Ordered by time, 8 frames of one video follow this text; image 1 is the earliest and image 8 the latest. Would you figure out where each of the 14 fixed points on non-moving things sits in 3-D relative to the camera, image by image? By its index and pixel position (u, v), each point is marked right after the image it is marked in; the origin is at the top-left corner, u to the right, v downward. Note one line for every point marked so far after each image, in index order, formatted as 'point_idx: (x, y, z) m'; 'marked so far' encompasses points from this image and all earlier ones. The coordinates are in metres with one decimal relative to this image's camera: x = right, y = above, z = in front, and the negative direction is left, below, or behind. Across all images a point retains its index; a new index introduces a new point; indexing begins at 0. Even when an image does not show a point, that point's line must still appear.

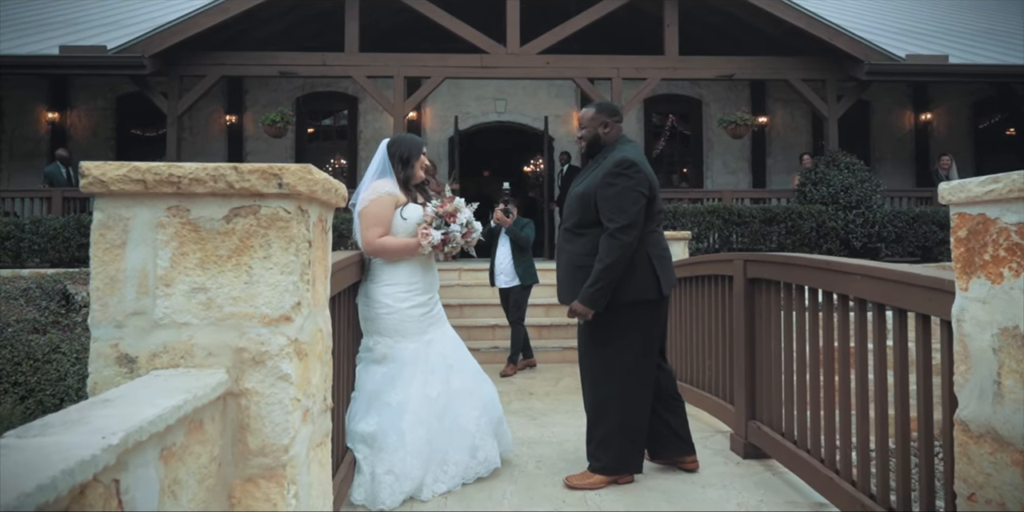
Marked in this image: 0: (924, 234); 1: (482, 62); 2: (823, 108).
0: (+6.2, +0.3, +11.0) m
1: (-0.5, +3.1, +11.5) m
2: (+5.0, +2.4, +11.8) m
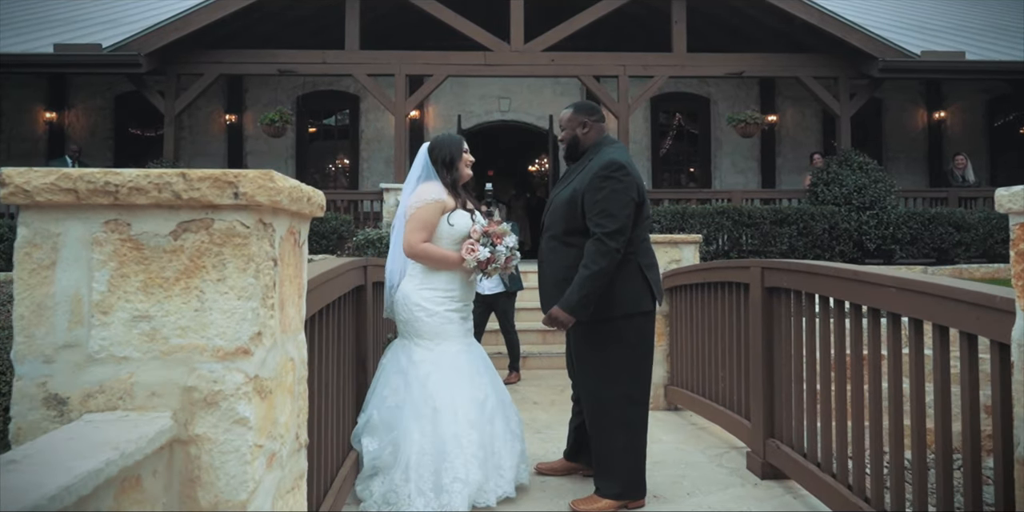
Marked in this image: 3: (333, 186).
0: (+6.3, +0.3, +10.7) m
1: (-0.4, +3.0, +11.3) m
2: (+5.1, +2.4, +11.5) m
3: (-3.4, +1.3, +13.9) m
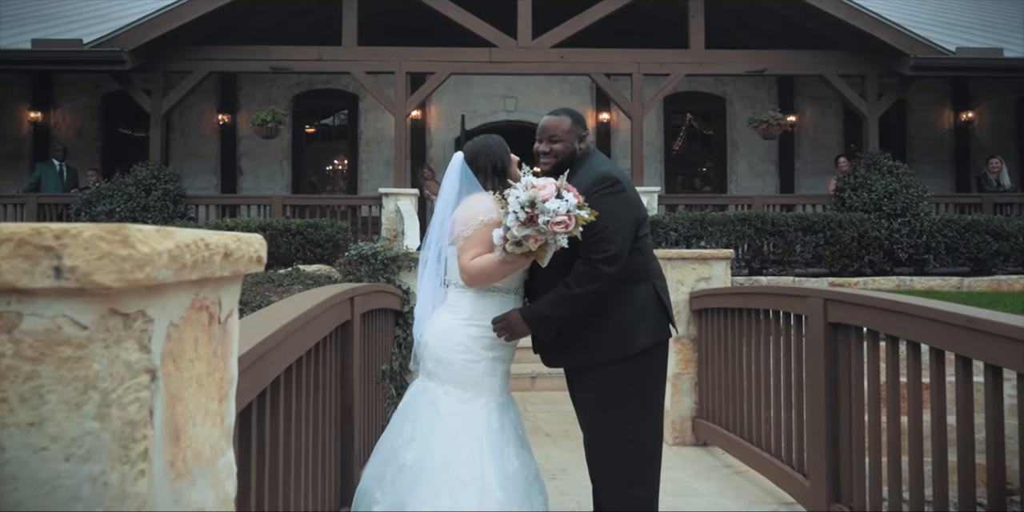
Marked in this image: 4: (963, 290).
0: (+6.4, +0.2, +10.0) m
1: (-0.3, +2.9, +10.6) m
2: (+5.2, +2.2, +10.8) m
3: (-3.3, +1.2, +13.3) m
4: (+5.9, -0.4, +9.6) m
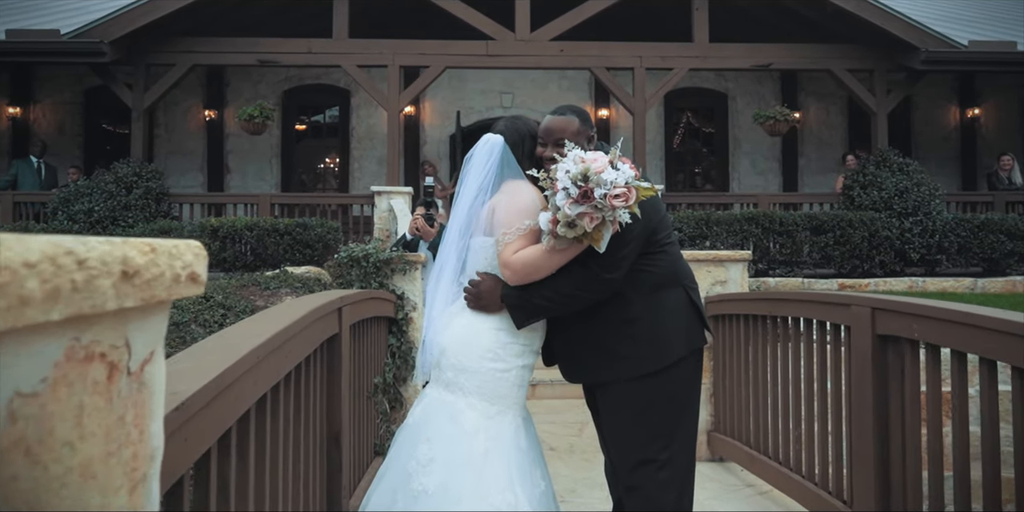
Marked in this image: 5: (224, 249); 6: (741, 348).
0: (+6.3, +0.2, +9.7) m
1: (-0.3, +2.9, +10.2) m
2: (+5.2, +2.2, +10.5) m
3: (-3.3, +1.2, +12.9) m
4: (+5.9, -0.4, +9.2) m
5: (-3.6, +0.1, +9.0) m
6: (+1.5, -0.6, +4.6) m
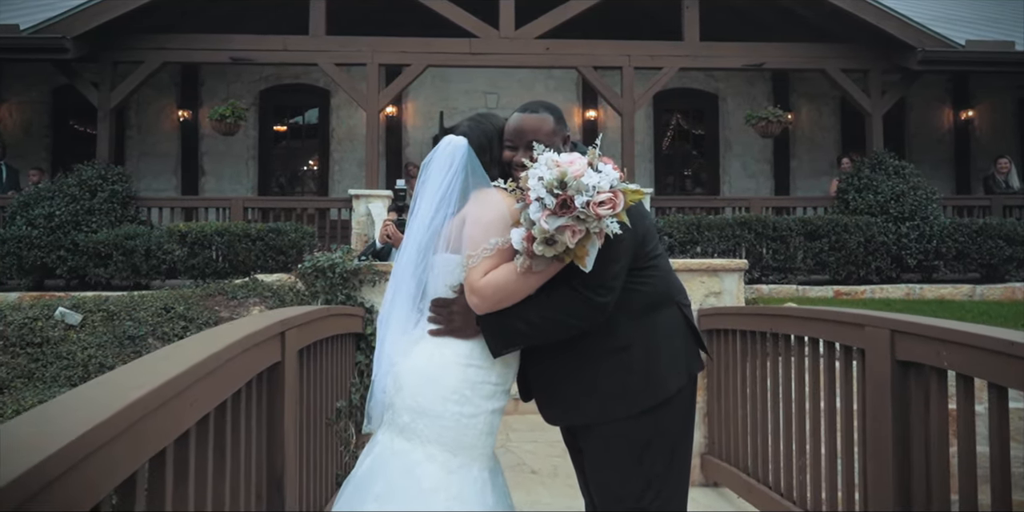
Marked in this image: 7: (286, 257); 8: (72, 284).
0: (+6.1, +0.1, +9.4) m
1: (-0.6, +2.8, +9.8) m
2: (+4.9, +2.2, +10.2) m
3: (-3.6, +1.1, +12.4) m
4: (+5.7, -0.5, +8.9) m
5: (-3.8, 0.0, +8.6) m
6: (+1.3, -0.6, +4.3) m
7: (-2.7, 0.0, +8.8) m
8: (-5.3, -0.3, +8.8) m
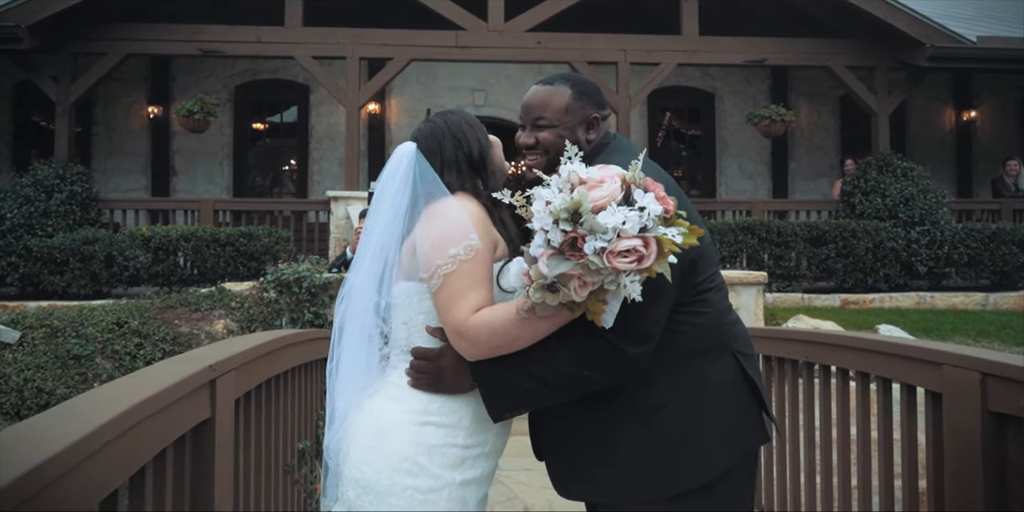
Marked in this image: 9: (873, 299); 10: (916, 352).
0: (+6.0, 0.0, +8.9) m
1: (-0.7, +2.7, +9.3) m
2: (+4.8, +2.1, +9.7) m
3: (-3.8, +1.0, +11.8) m
4: (+5.6, -0.6, +8.5) m
5: (-3.9, -0.1, +8.0) m
6: (+1.3, -0.7, +3.8) m
7: (-2.8, -0.1, +8.2) m
8: (-5.5, -0.4, +8.2) m
9: (+4.2, -0.5, +8.4) m
10: (+1.3, -0.3, +2.5) m
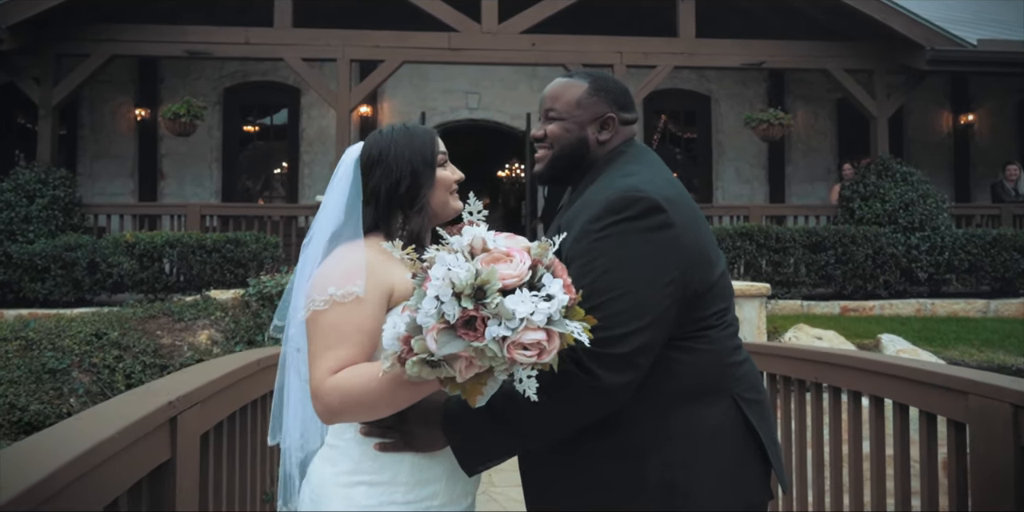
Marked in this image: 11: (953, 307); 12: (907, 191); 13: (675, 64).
0: (+5.9, -0.1, +8.8) m
1: (-0.8, +2.7, +9.1) m
2: (+4.7, +2.0, +9.6) m
3: (-3.9, +1.0, +11.6) m
4: (+5.5, -0.7, +8.4) m
5: (-3.9, -0.1, +7.8) m
6: (+1.2, -0.8, +3.6) m
7: (-2.9, -0.2, +8.0) m
8: (-5.5, -0.5, +8.0) m
9: (+4.1, -0.6, +8.3) m
10: (+1.3, -0.4, +2.3) m
11: (+5.1, -0.6, +8.4) m
12: (+4.8, +0.8, +8.8) m
13: (+2.1, +2.5, +9.4) m
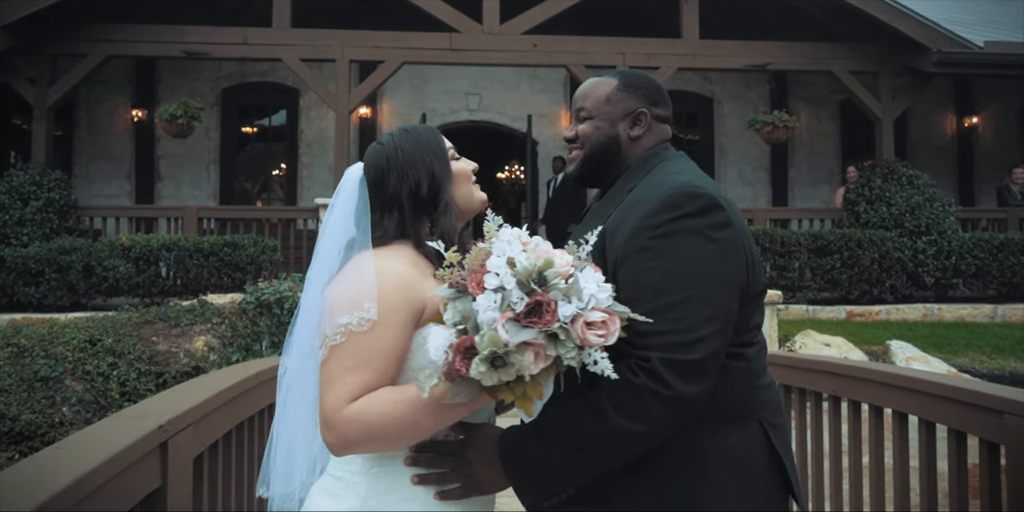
0: (+5.9, -0.1, +8.7) m
1: (-0.8, +2.6, +9.0) m
2: (+4.7, +1.9, +9.5) m
3: (-3.9, +0.9, +11.5) m
4: (+5.5, -0.7, +8.3) m
5: (-3.9, -0.2, +7.7) m
6: (+1.3, -0.8, +3.5) m
7: (-2.9, -0.2, +7.9) m
8: (-5.5, -0.5, +7.9) m
9: (+4.1, -0.6, +8.2) m
10: (+1.4, -0.4, +2.2) m
11: (+5.1, -0.6, +8.3) m
12: (+4.8, +0.7, +8.7) m
13: (+2.1, +2.4, +9.3) m
